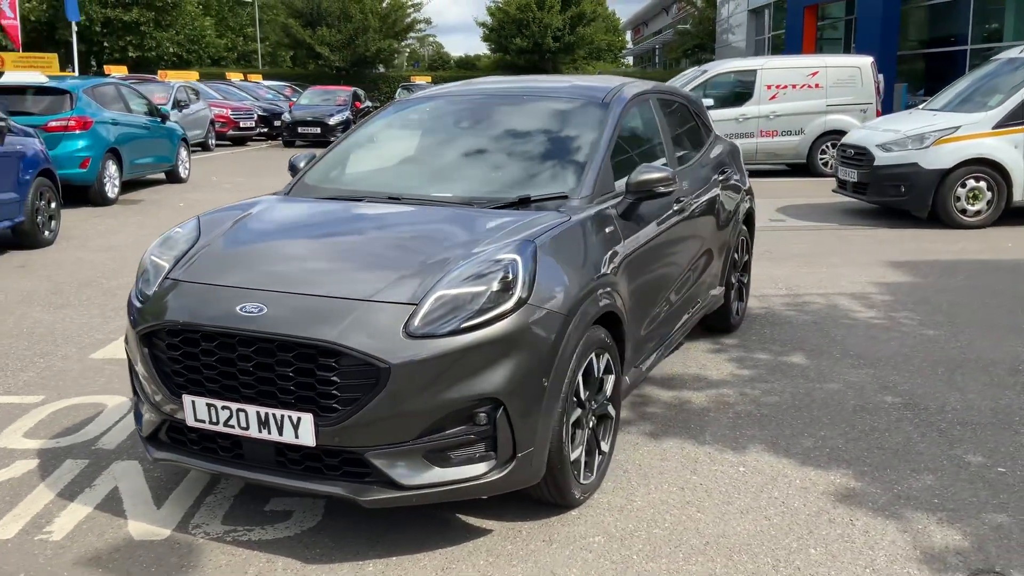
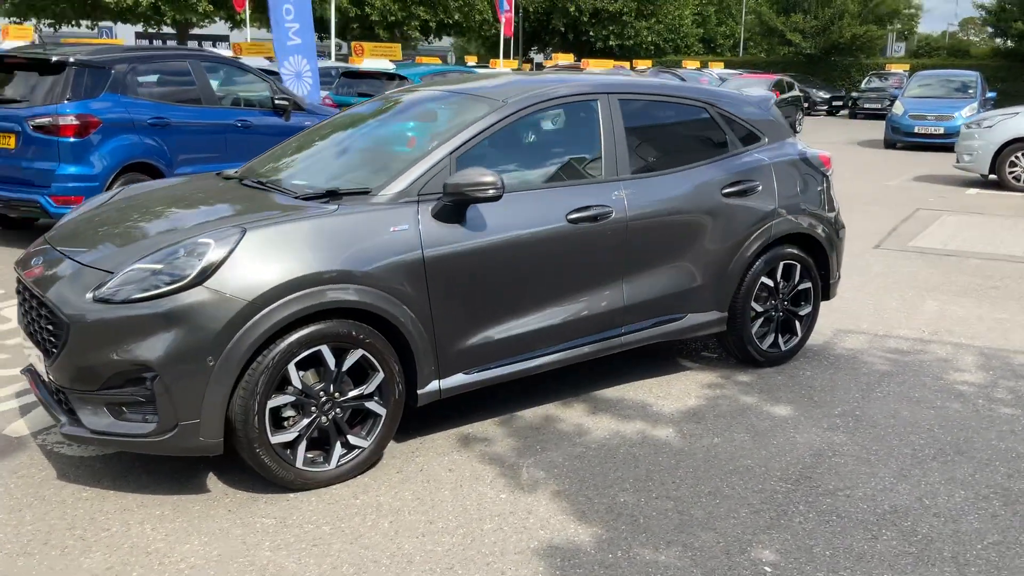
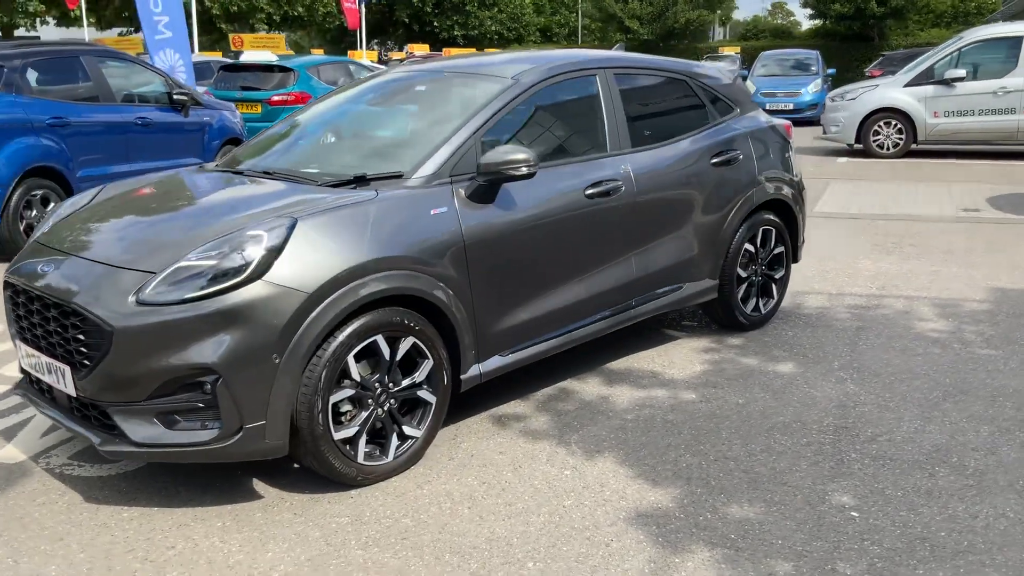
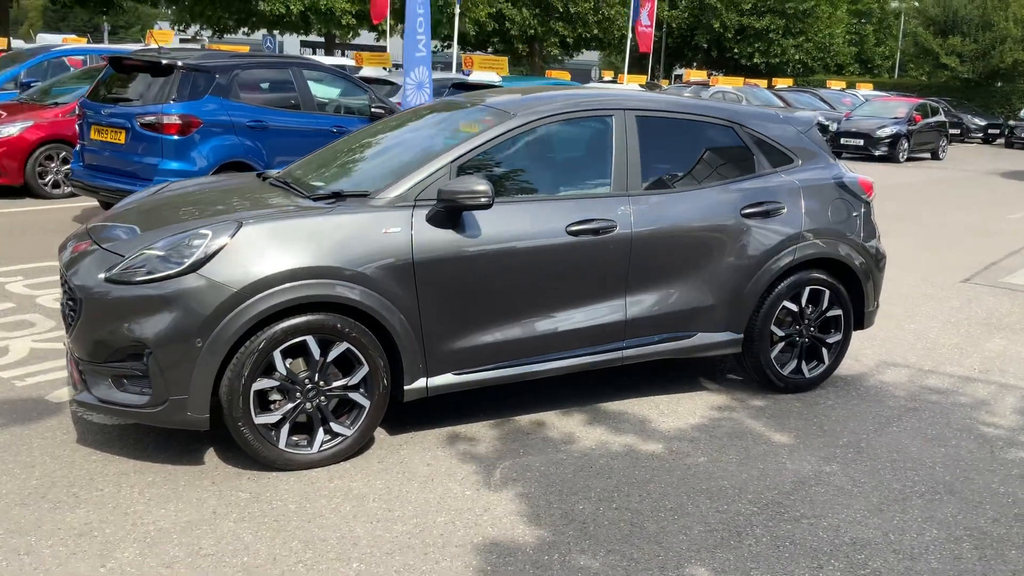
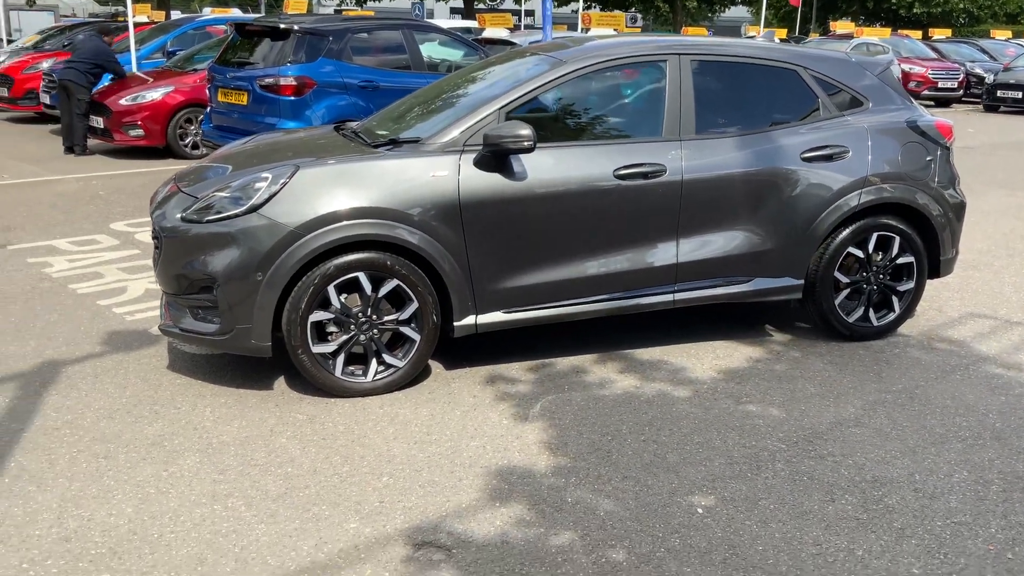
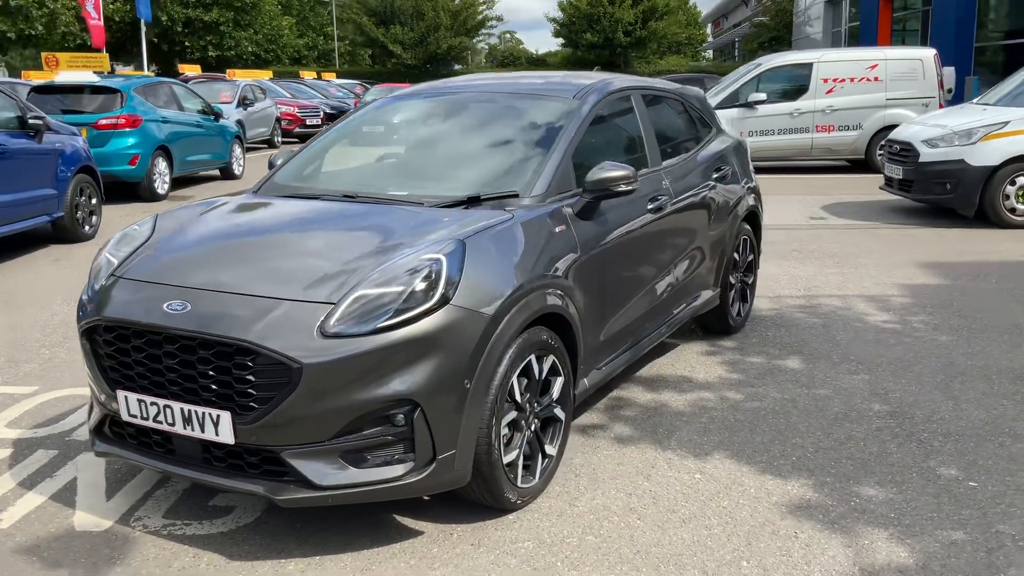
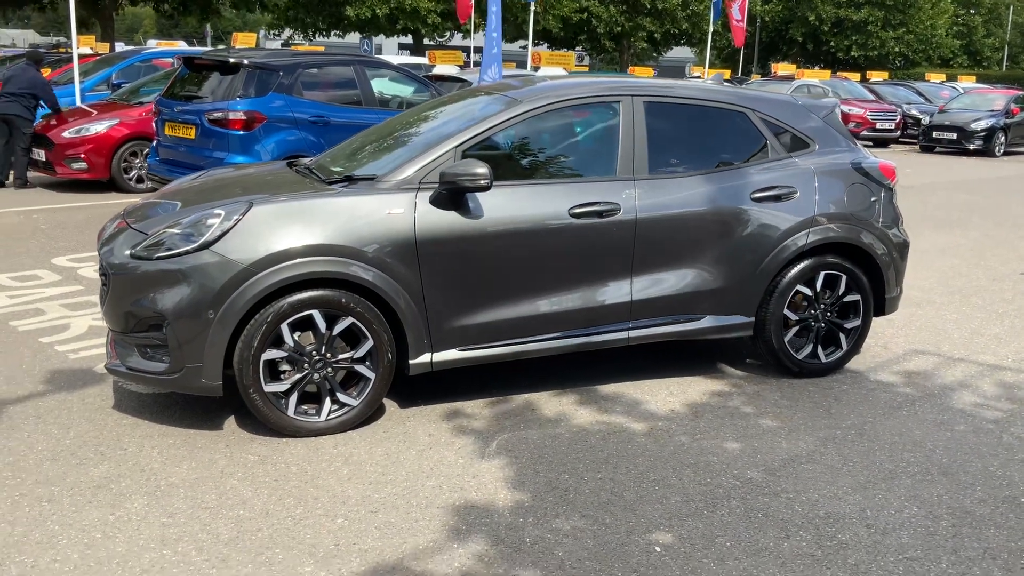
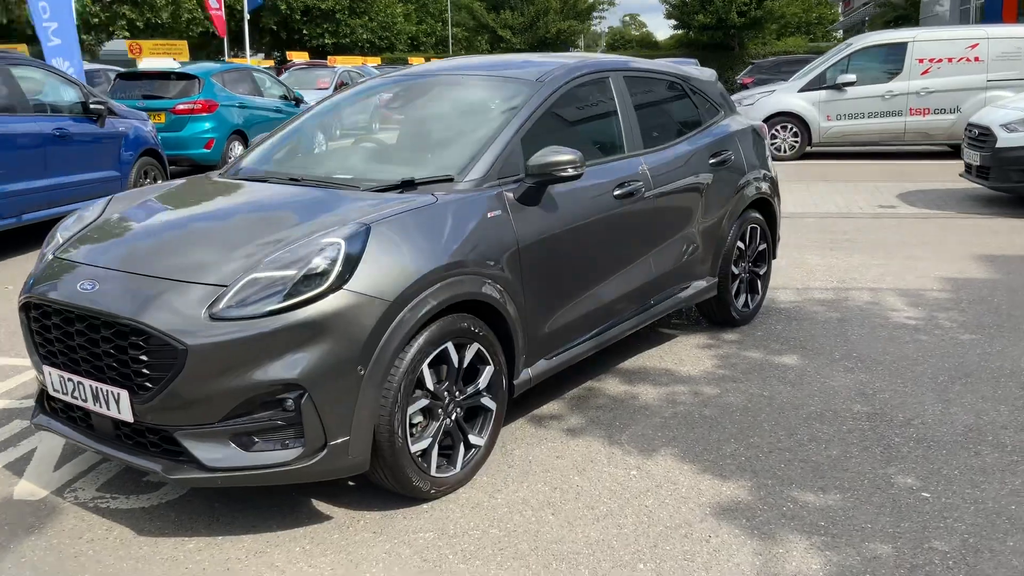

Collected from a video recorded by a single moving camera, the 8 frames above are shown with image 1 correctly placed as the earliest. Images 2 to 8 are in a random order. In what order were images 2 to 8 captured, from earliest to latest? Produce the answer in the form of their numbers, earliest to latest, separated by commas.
6, 8, 3, 2, 4, 7, 5
